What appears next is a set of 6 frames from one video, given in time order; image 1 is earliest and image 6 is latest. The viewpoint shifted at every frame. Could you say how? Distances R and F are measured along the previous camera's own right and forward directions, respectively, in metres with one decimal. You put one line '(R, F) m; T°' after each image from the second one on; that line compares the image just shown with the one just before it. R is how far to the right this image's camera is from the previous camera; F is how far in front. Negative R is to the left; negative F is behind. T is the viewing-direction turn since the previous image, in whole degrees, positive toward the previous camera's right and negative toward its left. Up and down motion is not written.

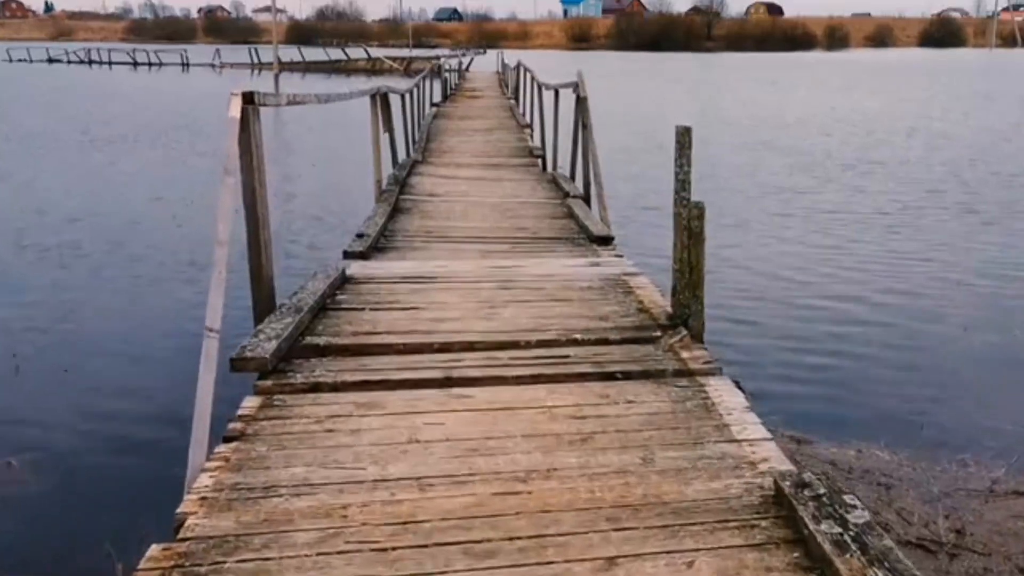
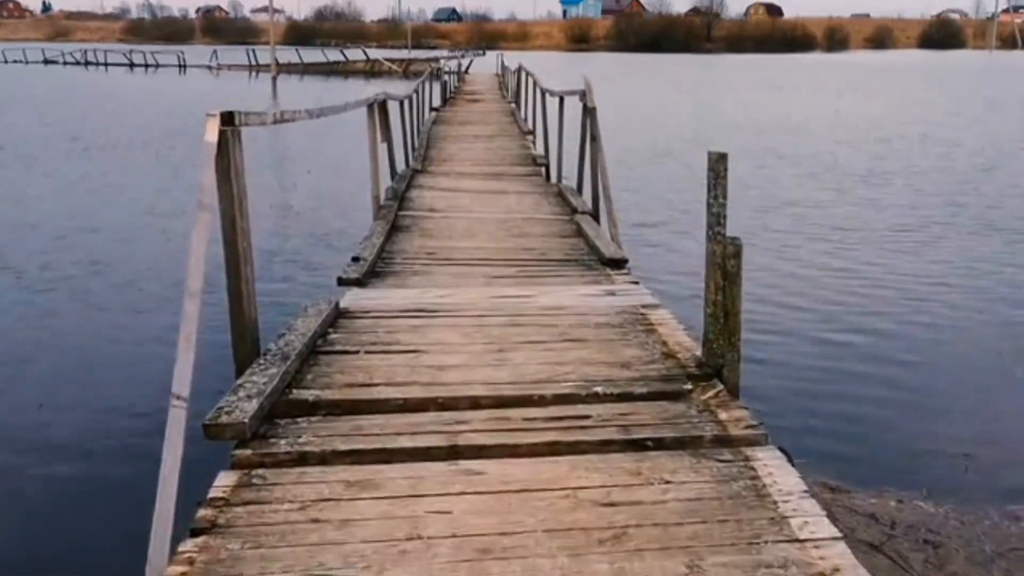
(0.0, +0.4) m; 0°
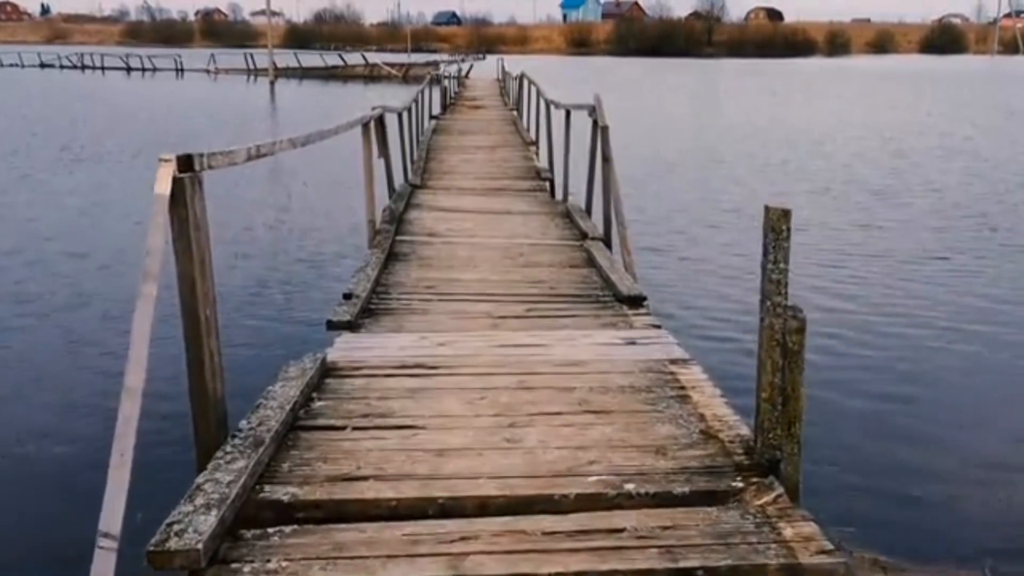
(0.0, +0.6) m; 0°
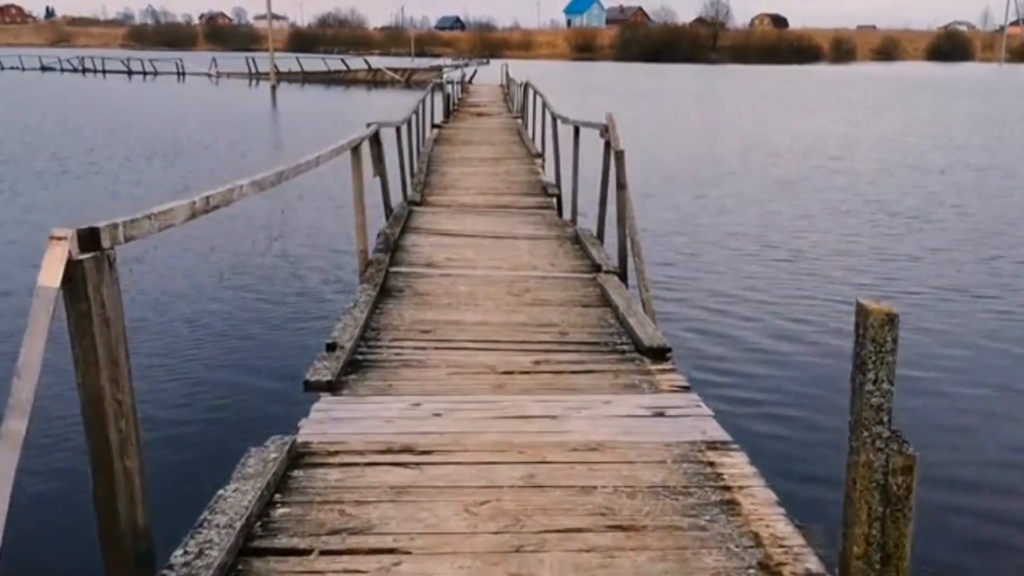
(0.0, +0.7) m; 0°
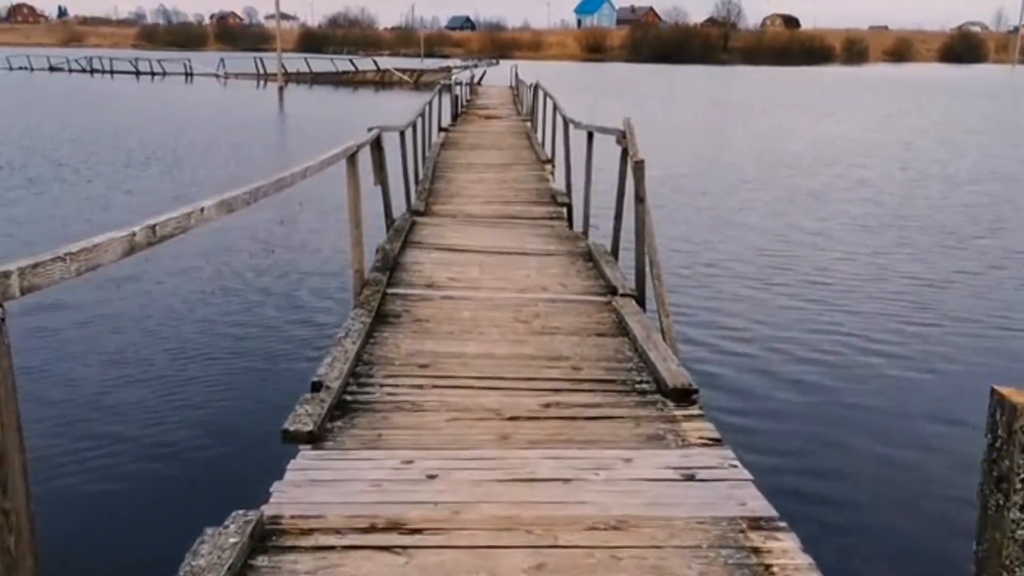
(0.0, +0.5) m; 0°
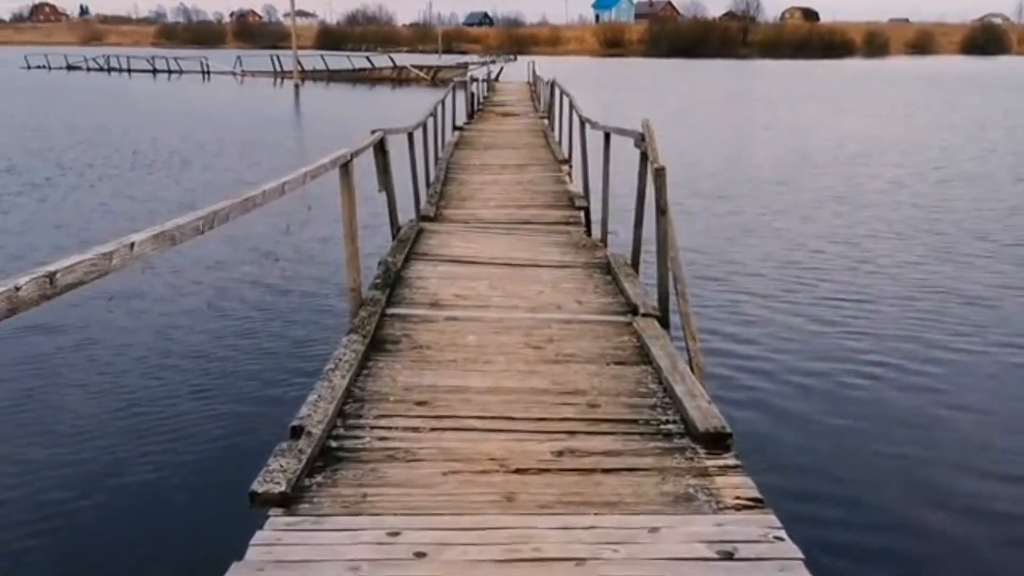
(0.0, +0.6) m; -1°
